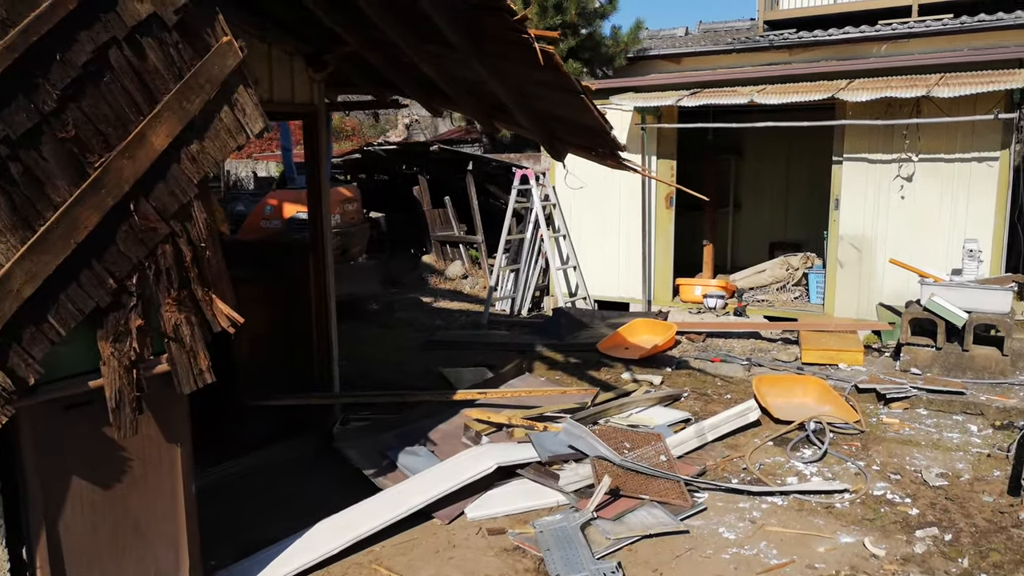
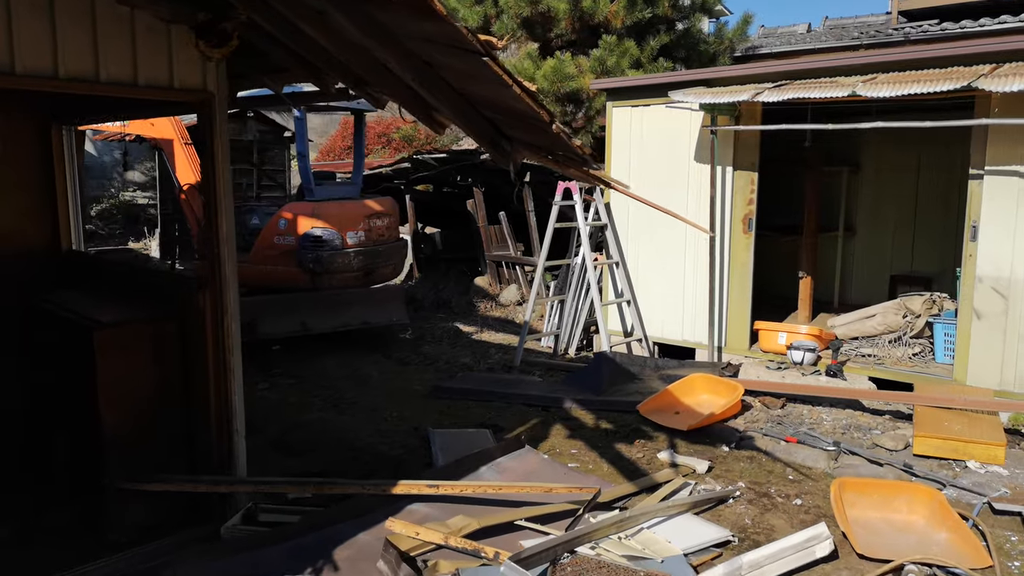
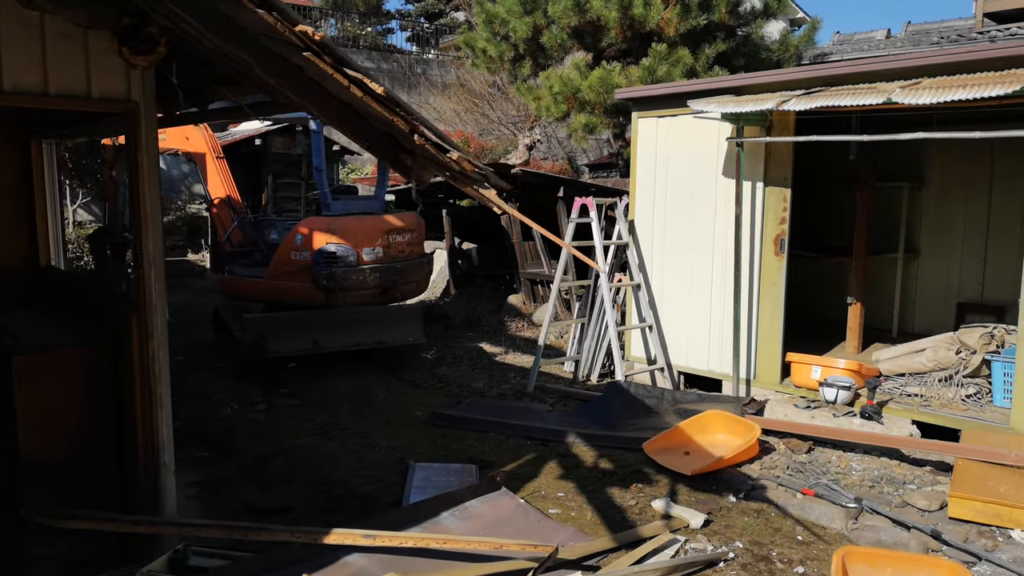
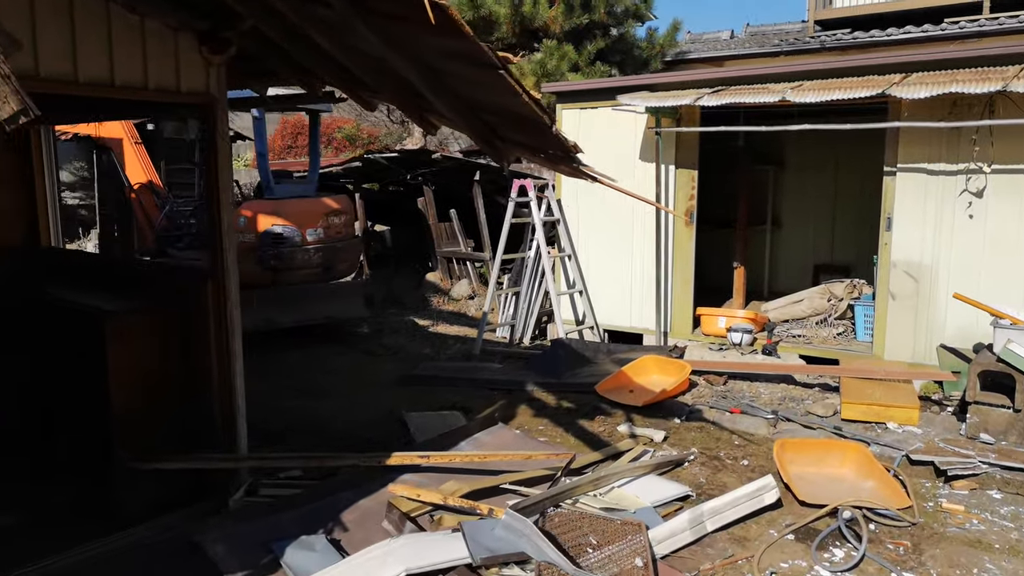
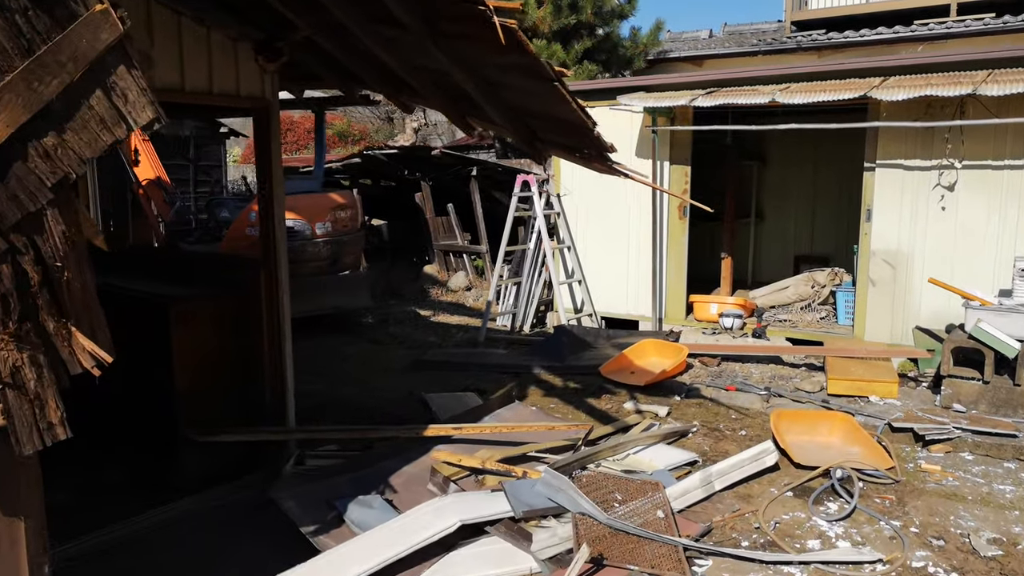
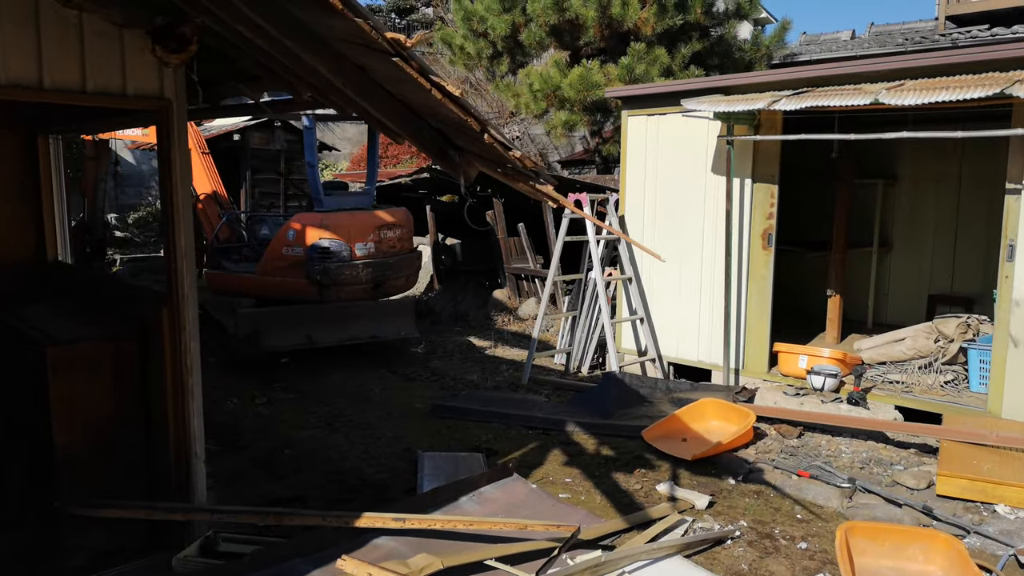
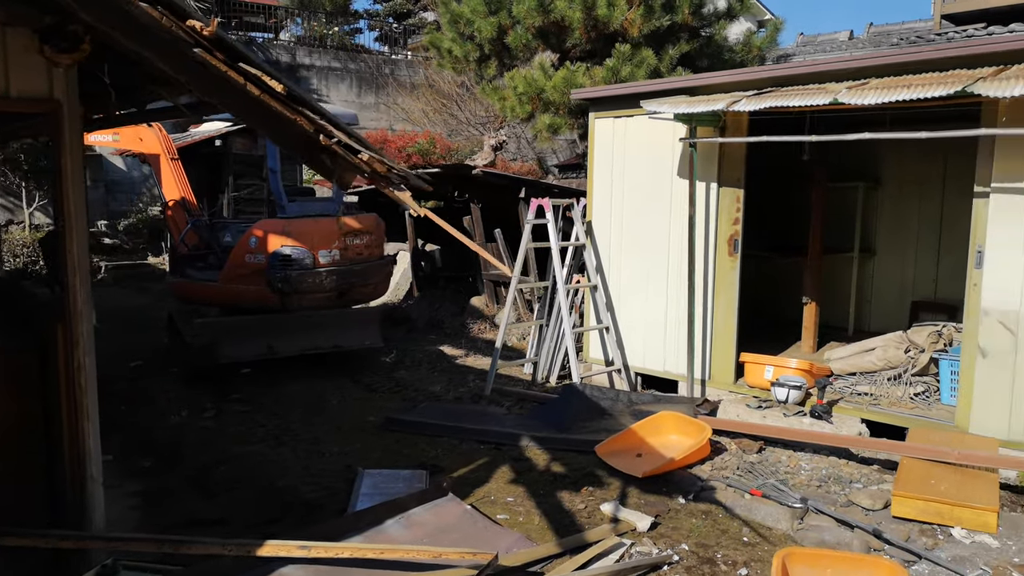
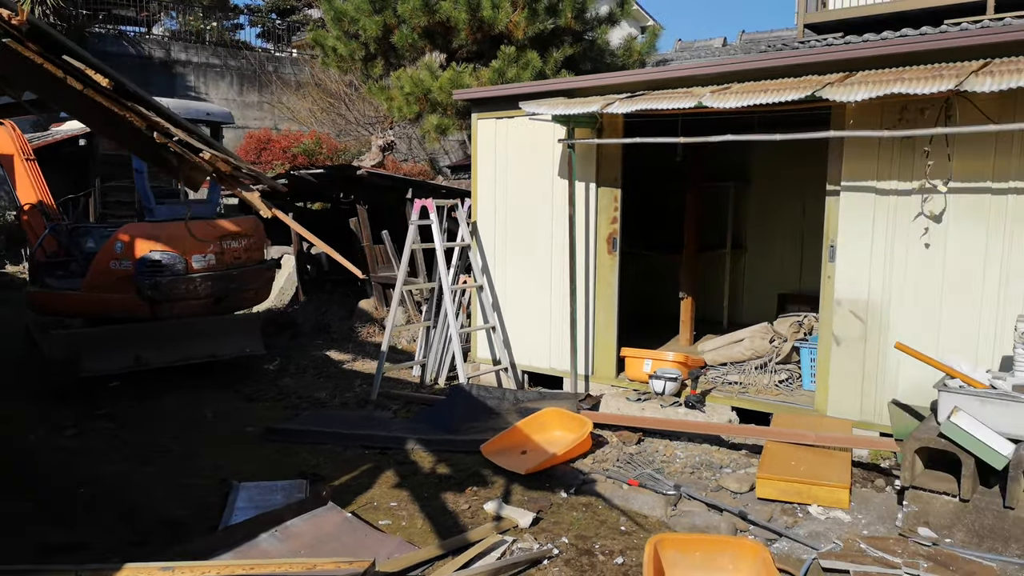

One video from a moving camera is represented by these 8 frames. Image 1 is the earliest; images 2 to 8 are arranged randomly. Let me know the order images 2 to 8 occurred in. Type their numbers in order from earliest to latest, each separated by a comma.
5, 4, 2, 6, 3, 7, 8
